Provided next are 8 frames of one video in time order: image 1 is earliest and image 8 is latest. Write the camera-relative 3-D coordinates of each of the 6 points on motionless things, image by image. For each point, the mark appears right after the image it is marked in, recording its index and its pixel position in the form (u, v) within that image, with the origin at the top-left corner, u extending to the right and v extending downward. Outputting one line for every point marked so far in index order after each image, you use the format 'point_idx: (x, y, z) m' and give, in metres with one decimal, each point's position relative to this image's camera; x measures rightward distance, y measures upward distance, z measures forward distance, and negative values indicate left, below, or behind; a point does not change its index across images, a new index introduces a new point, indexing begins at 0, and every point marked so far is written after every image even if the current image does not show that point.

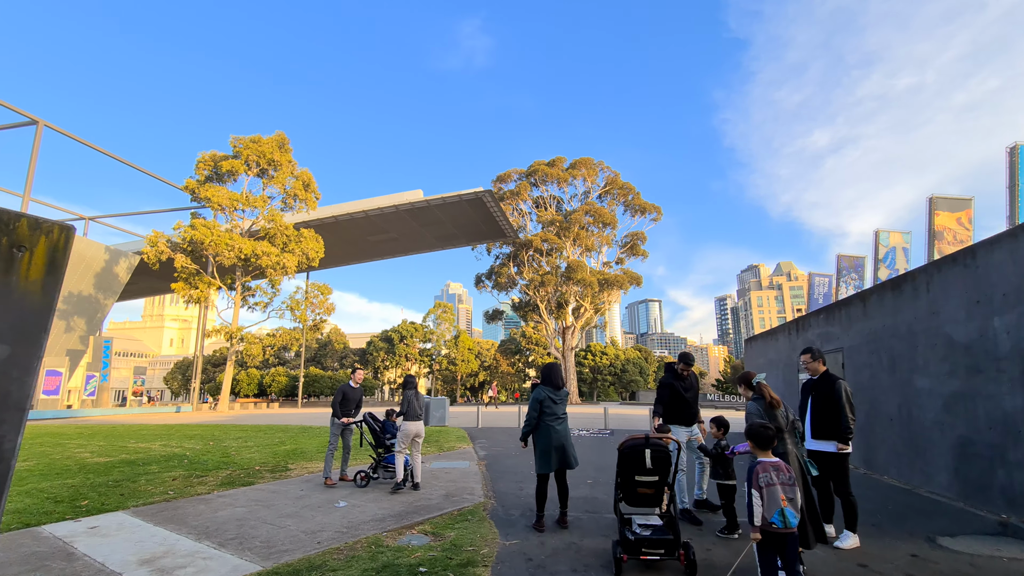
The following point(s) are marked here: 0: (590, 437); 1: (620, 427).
0: (+2.0, -3.8, +12.5) m
1: (+3.3, -4.3, +15.0) m
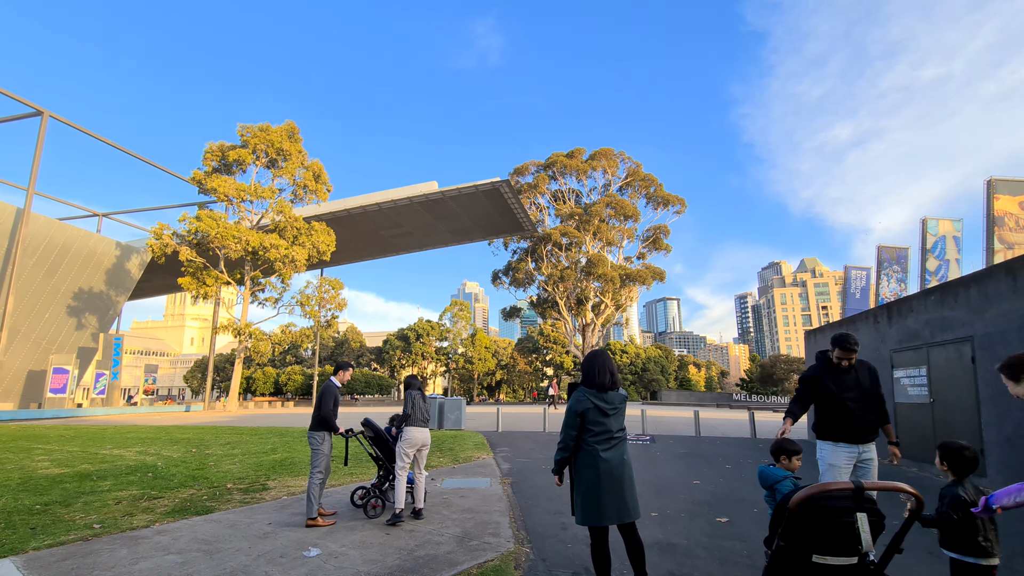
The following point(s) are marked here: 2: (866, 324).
0: (+2.6, -3.5, +10.7) m
1: (+4.0, -3.9, +13.1) m
2: (+6.9, -0.7, +9.5) m
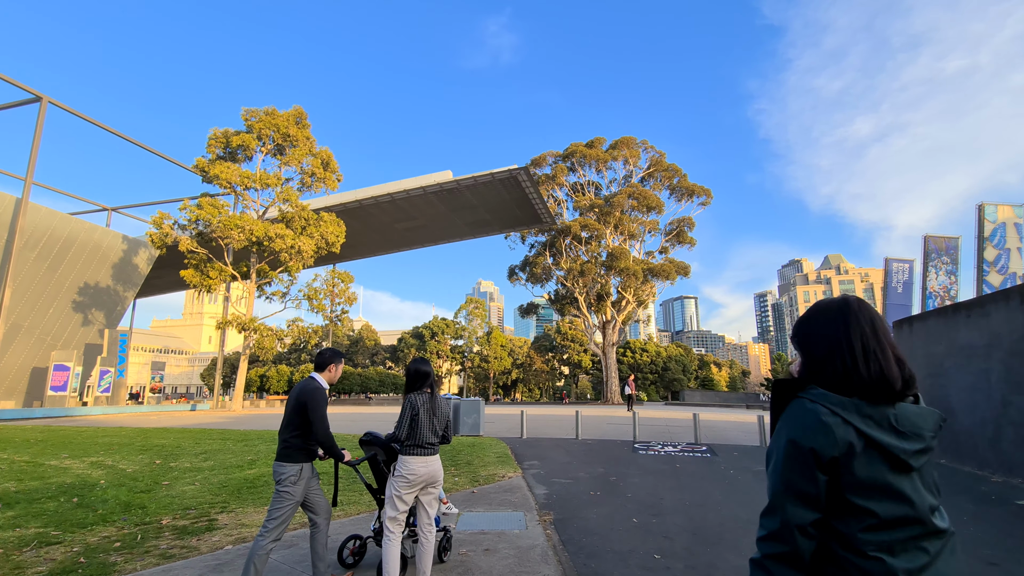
0: (+3.2, -3.0, +8.6) m
1: (+4.6, -3.5, +11.0) m
2: (+7.4, -0.3, +7.3) m
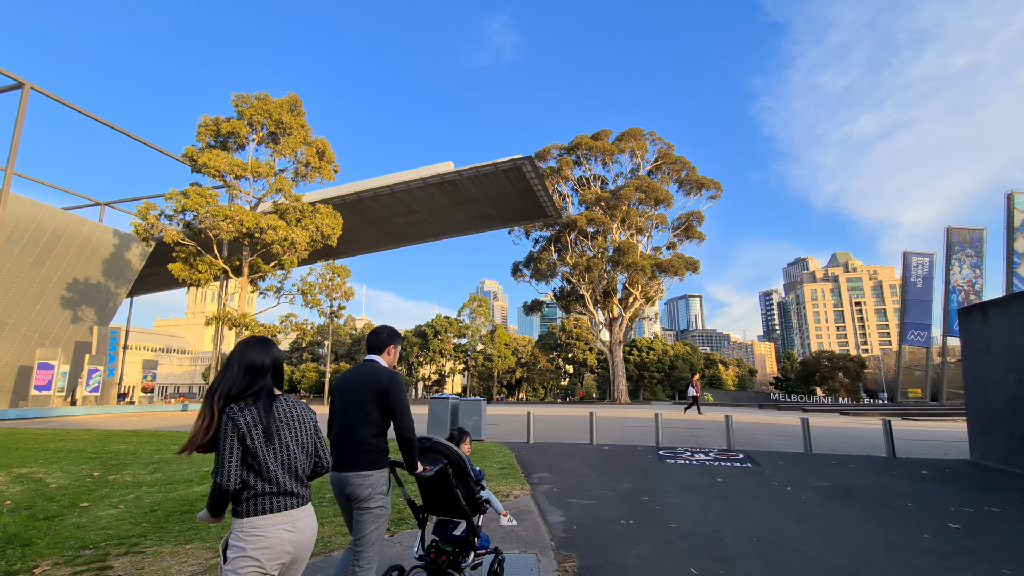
0: (+3.3, -2.7, +7.2) m
1: (+4.7, -3.1, +9.6) m
2: (+7.5, +0.1, +5.9) m
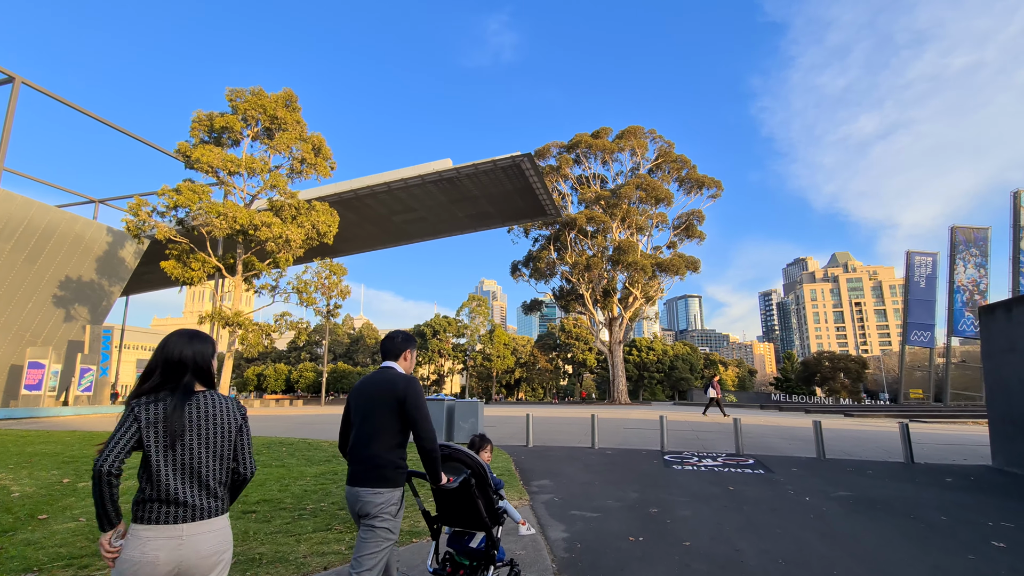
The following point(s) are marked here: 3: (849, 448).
0: (+3.2, -2.7, +6.7) m
1: (+4.7, -3.1, +9.1) m
2: (+7.5, +0.1, +5.4) m
3: (+6.6, -3.1, +9.6) m
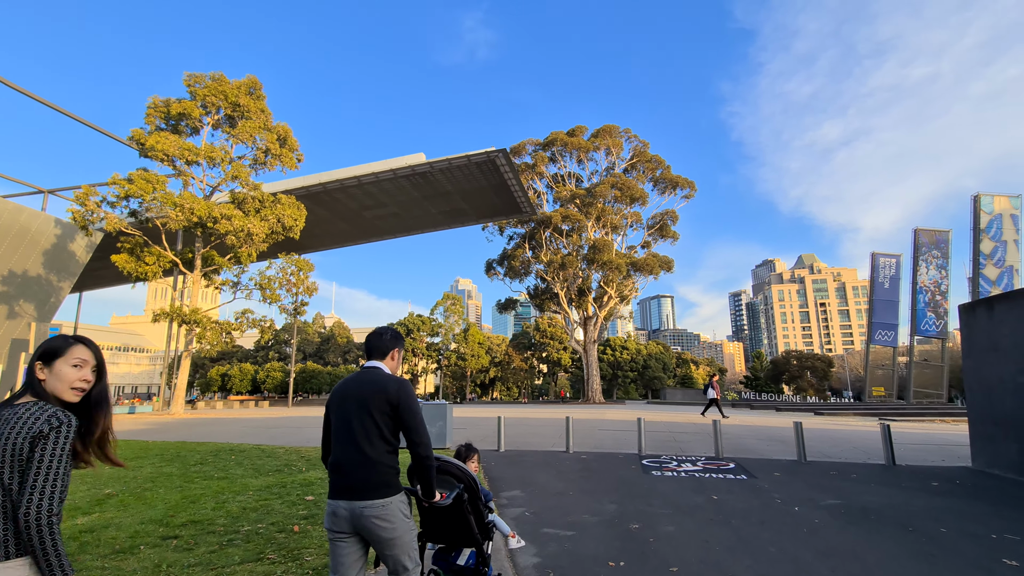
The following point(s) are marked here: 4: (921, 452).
0: (+2.8, -2.6, +6.3) m
1: (+4.1, -3.0, +8.8) m
2: (+7.1, +0.2, +5.2) m
3: (+6.0, -3.1, +9.3) m
4: (+7.6, -3.1, +9.1) m
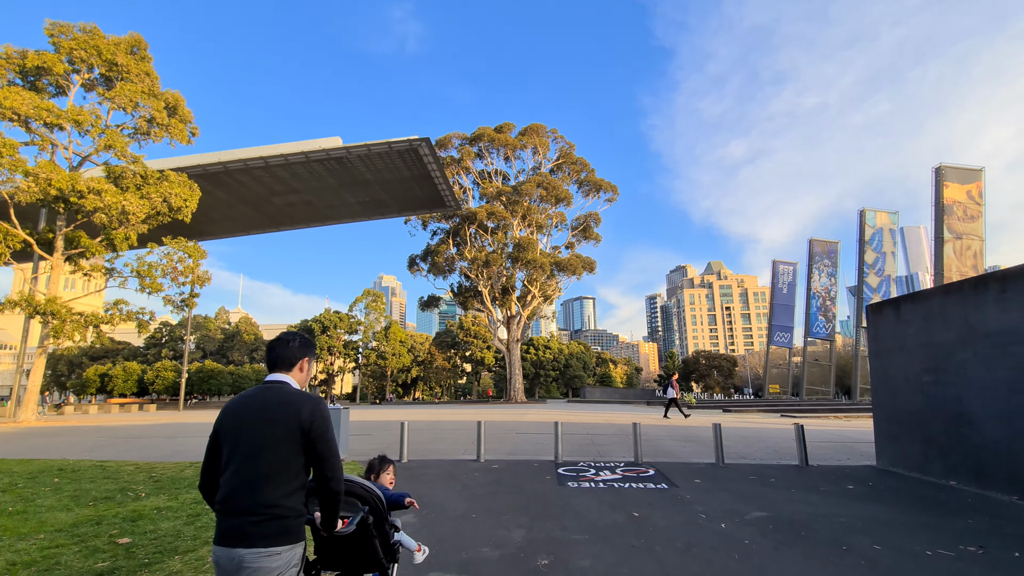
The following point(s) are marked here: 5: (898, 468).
0: (+1.6, -2.5, +5.7) m
1: (+2.5, -2.9, +8.3) m
2: (+6.1, +0.2, +5.2) m
3: (+4.3, -3.0, +9.1) m
4: (+5.9, -3.1, +9.2) m
5: (+6.1, -2.8, +7.7) m
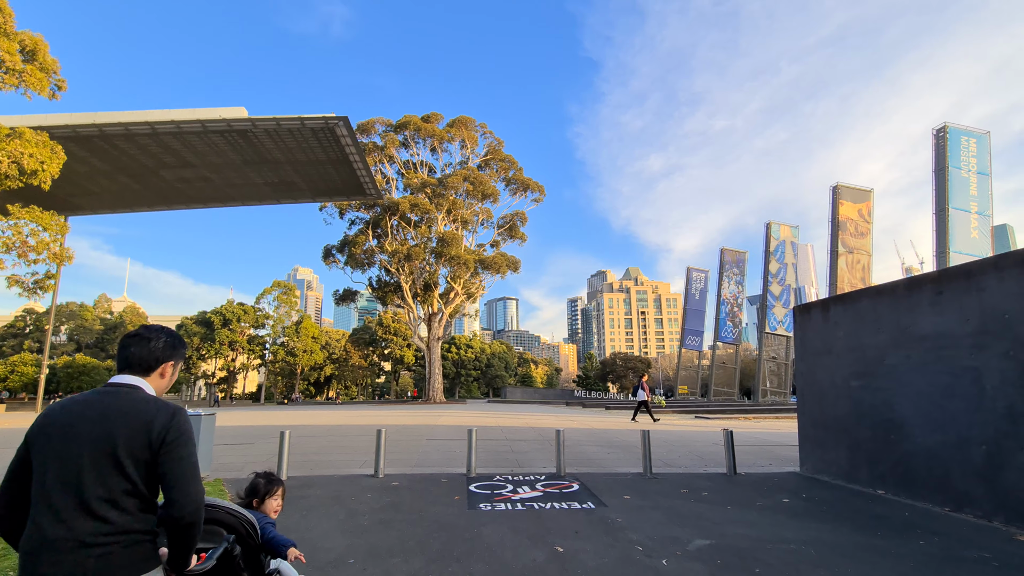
0: (+0.6, -2.3, +4.7) m
1: (+1.1, -2.8, +7.5) m
2: (+5.2, +0.1, +5.0) m
3: (+2.8, -3.0, +8.5) m
4: (+4.3, -3.1, +8.9) m
5: (+4.7, -2.8, +7.5) m
